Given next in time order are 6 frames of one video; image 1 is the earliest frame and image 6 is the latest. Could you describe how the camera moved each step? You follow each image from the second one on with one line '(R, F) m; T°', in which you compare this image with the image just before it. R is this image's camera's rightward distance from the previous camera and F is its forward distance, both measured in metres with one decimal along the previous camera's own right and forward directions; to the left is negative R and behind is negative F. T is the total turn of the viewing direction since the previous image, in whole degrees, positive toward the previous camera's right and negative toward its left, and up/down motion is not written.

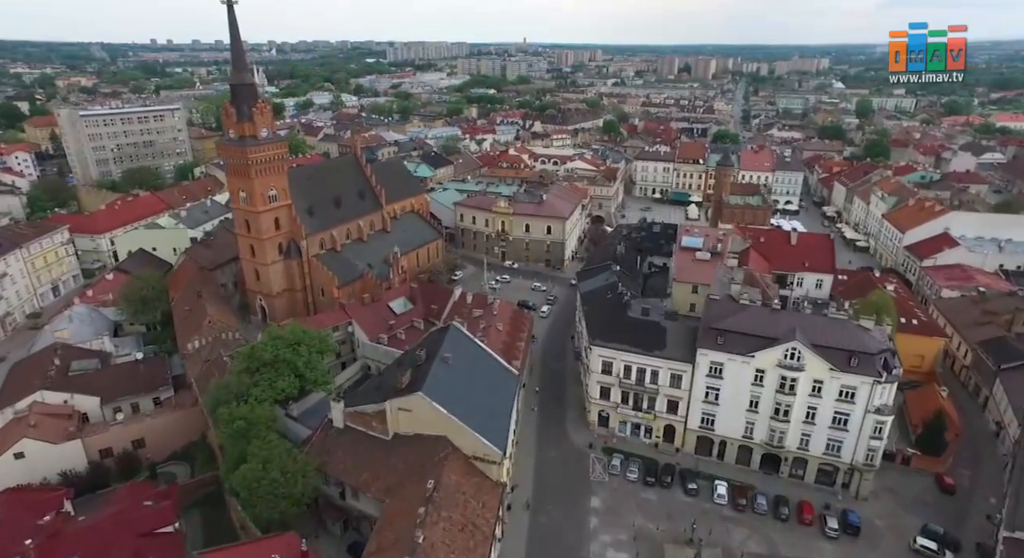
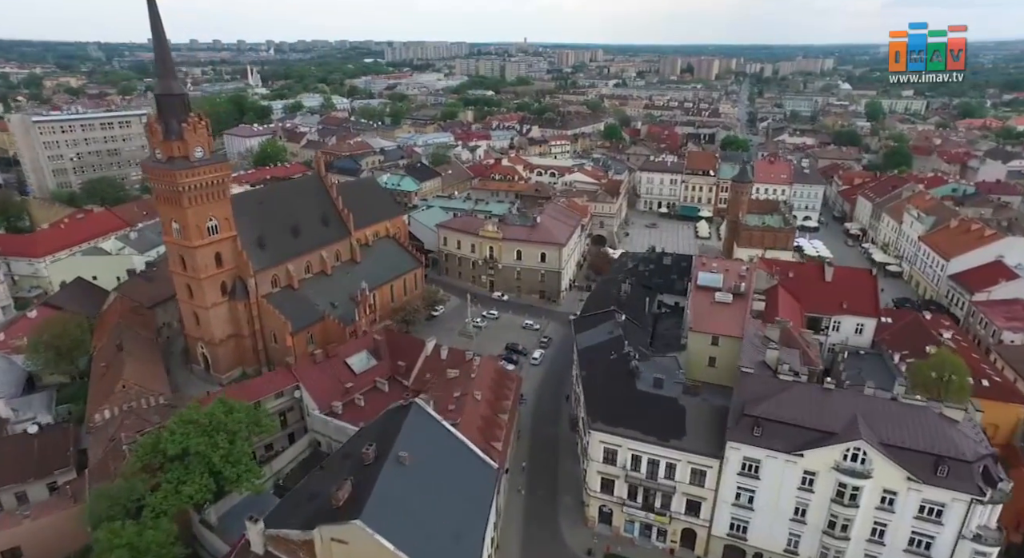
(+1.4, +9.3) m; 0°
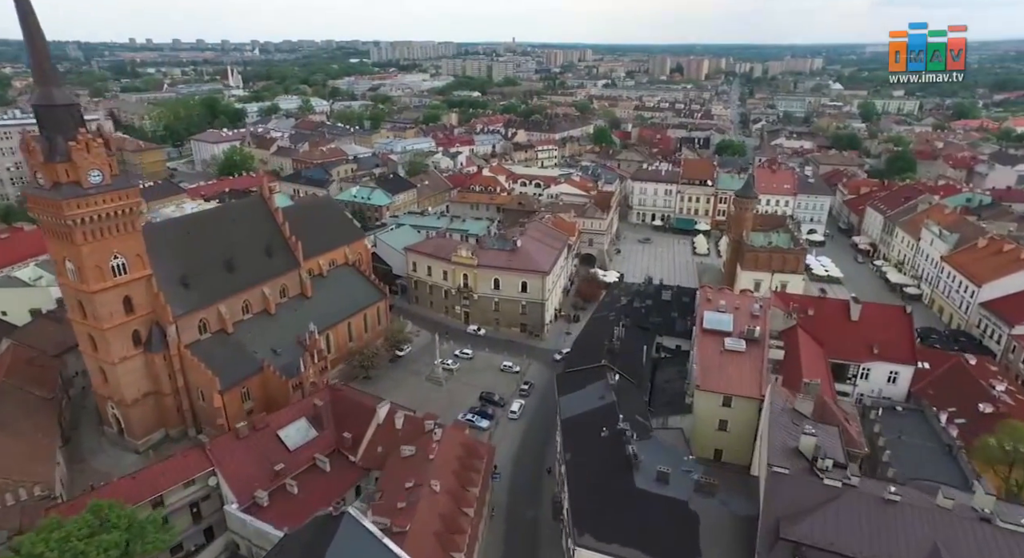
(+1.5, +8.2) m; +1°
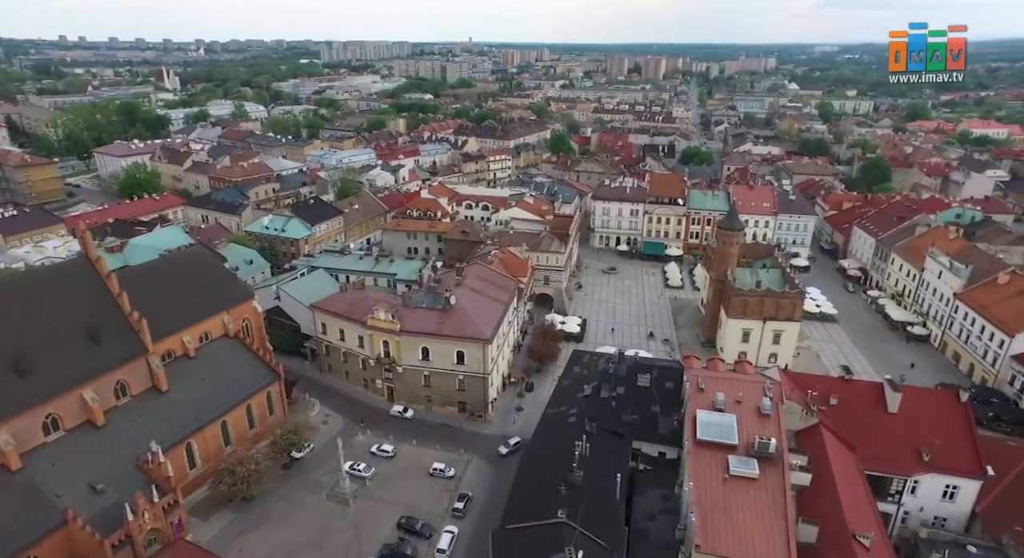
(+2.8, +12.9) m; +4°
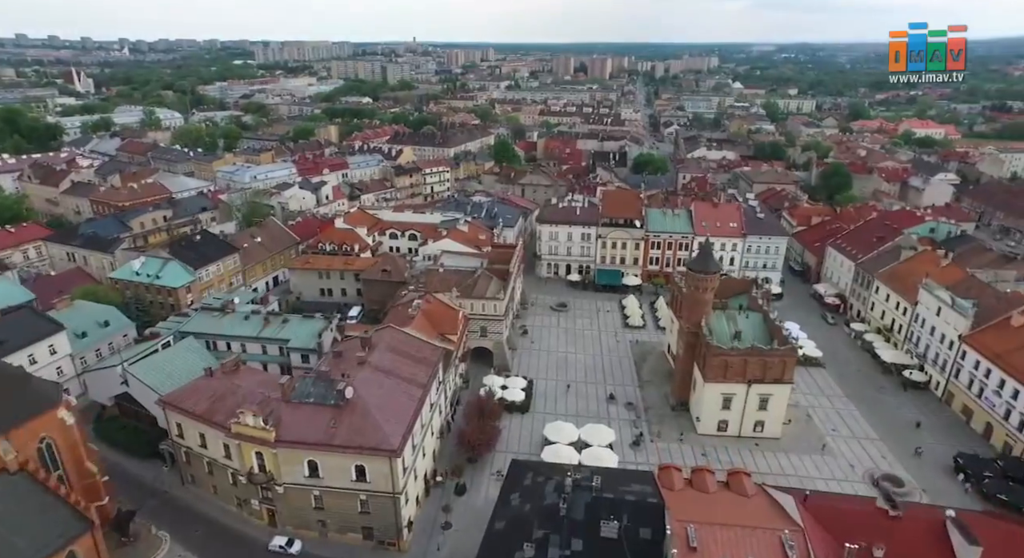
(+2.6, +11.7) m; +5°
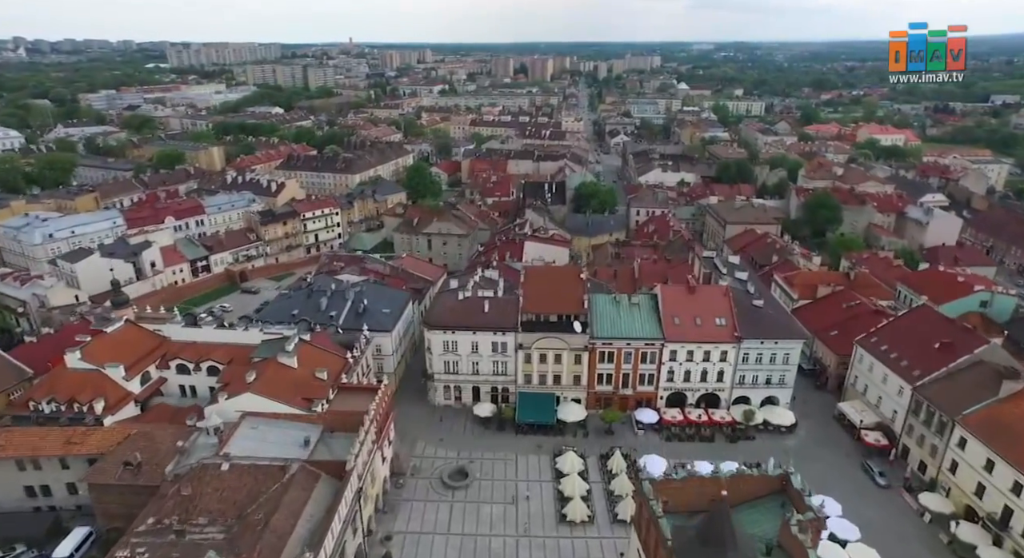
(+7.2, +26.3) m; +5°
